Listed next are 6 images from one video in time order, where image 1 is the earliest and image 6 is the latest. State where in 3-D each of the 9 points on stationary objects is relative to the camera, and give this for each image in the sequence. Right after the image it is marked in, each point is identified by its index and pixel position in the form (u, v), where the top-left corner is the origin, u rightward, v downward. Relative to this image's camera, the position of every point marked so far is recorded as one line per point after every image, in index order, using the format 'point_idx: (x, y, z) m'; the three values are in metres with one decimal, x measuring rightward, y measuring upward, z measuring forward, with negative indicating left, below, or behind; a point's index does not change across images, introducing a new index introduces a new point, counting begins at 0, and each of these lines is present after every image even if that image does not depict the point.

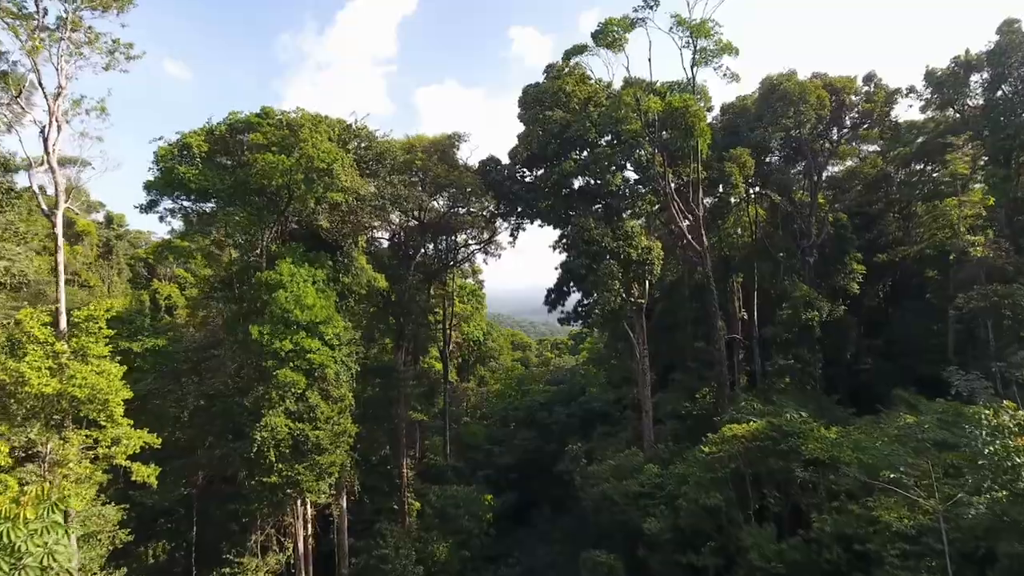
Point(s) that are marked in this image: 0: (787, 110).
0: (+10.3, +6.7, +19.3) m
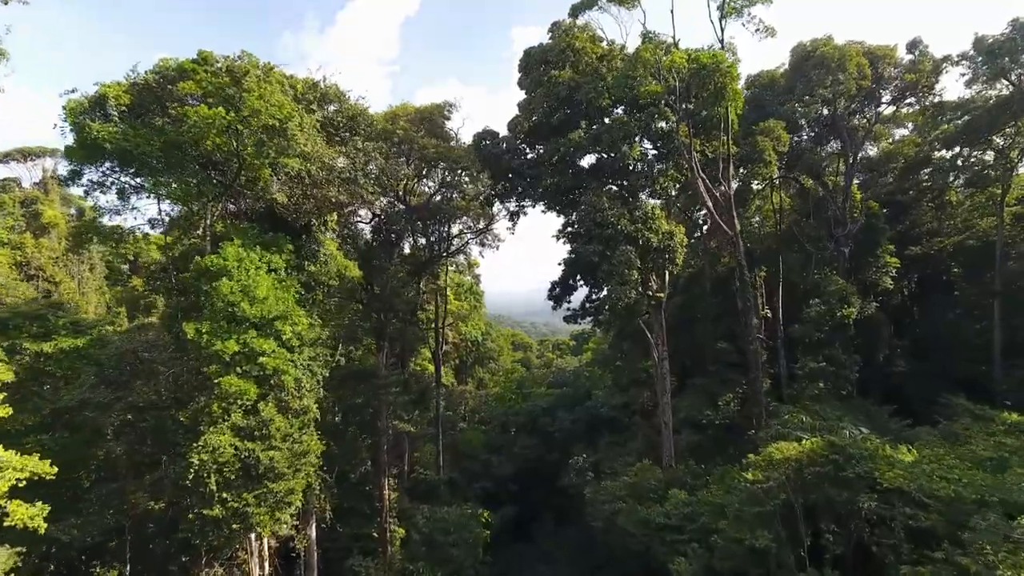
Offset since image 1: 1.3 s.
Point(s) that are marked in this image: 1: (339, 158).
0: (+10.3, +6.9, +17.0) m
1: (-3.9, +2.9, +11.5) m
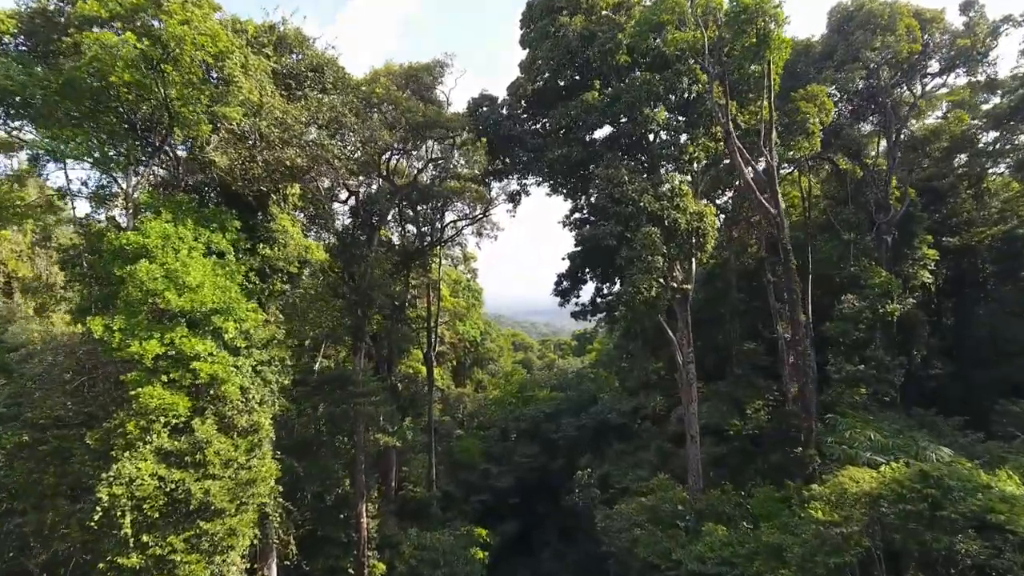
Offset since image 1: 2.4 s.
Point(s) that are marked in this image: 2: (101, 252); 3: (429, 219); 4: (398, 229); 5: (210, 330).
0: (+10.3, +7.1, +14.9) m
1: (-3.9, +3.2, +9.4) m
2: (-6.2, +0.5, +7.8) m
3: (-2.6, +2.1, +16.4) m
4: (-3.4, +1.6, +16.5) m
5: (-4.8, -0.7, +8.2) m
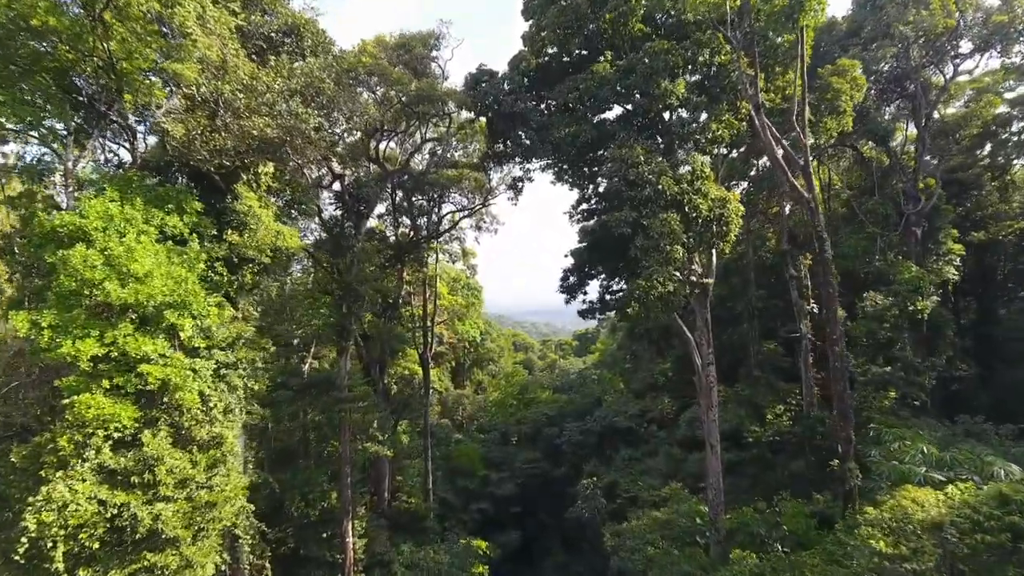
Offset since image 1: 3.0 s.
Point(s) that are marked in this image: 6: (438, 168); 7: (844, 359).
0: (+10.3, +7.2, +13.8) m
1: (-3.9, +3.3, +8.3) m
2: (-6.1, +0.7, +6.6) m
3: (-2.5, +2.2, +15.3) m
4: (-3.4, +1.7, +15.4) m
5: (-4.7, -0.5, +7.0) m
6: (-2.0, +3.2, +13.9) m
7: (+6.4, -1.4, +9.8) m
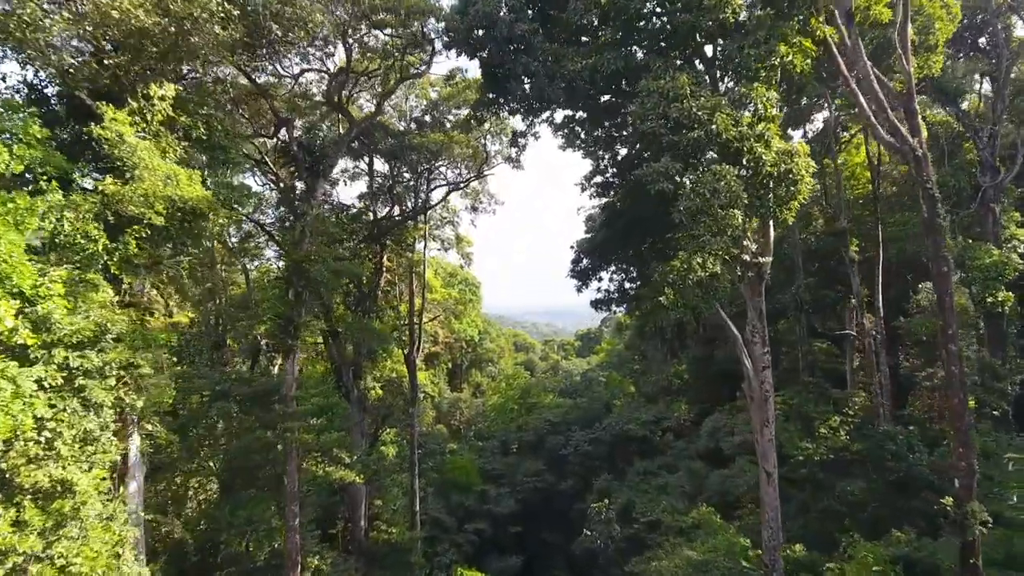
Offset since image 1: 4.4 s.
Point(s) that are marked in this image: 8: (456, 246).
0: (+10.3, +7.5, +11.3) m
1: (-3.9, +3.6, +5.8) m
2: (-6.1, +1.0, +4.1) m
3: (-2.5, +2.5, +12.8) m
4: (-3.4, +2.0, +12.9) m
5: (-4.7, -0.2, +4.5) m
6: (-2.0, +3.5, +11.4) m
7: (+6.4, -1.1, +7.3) m
8: (-2.0, +1.5, +18.4) m
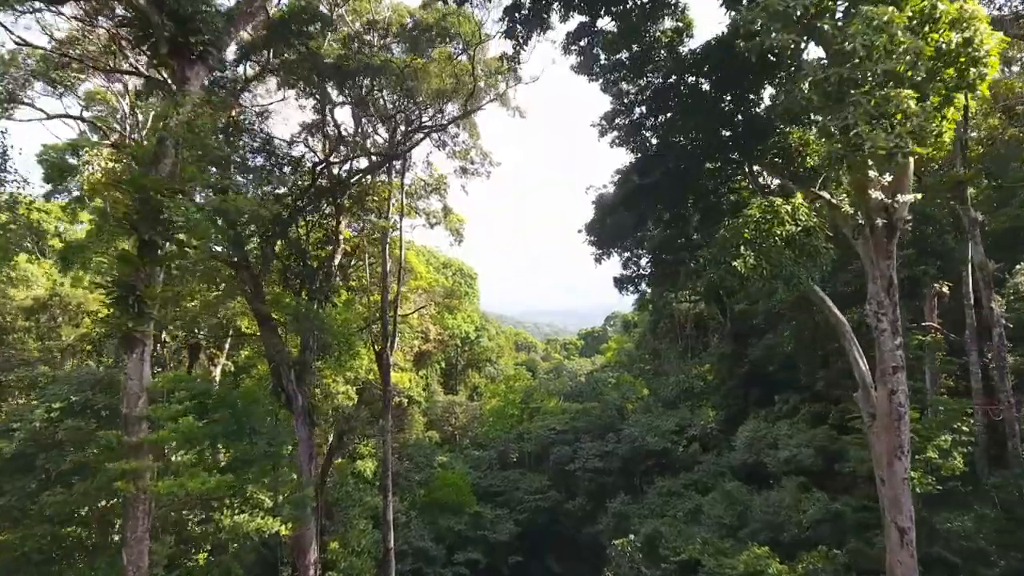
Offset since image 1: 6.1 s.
0: (+10.3, +8.0, +8.1) m
1: (-3.9, +4.1, +2.6) m
2: (-6.2, +1.5, +1.0) m
3: (-2.6, +3.0, +9.6) m
4: (-3.4, +2.5, +9.7) m
5: (-4.8, +0.2, +1.4) m
6: (-2.1, +4.0, +8.3) m
7: (+6.3, -0.6, +4.2) m
8: (-2.0, +2.0, +15.2) m
